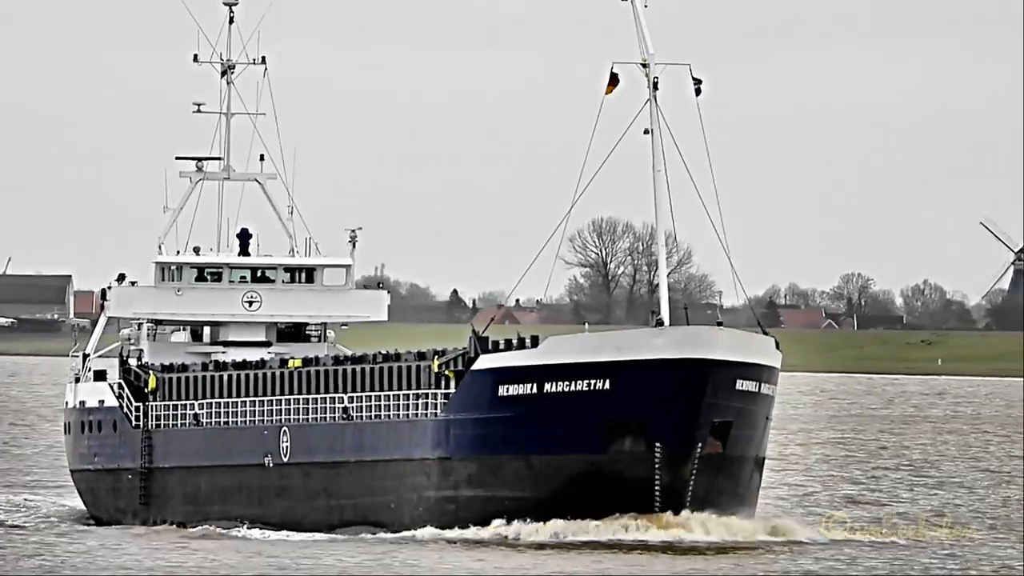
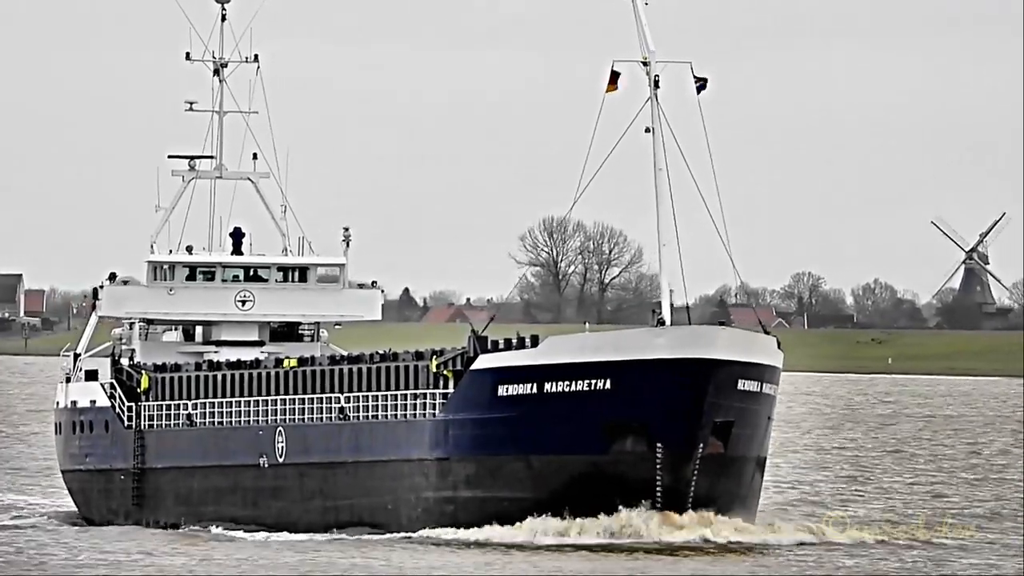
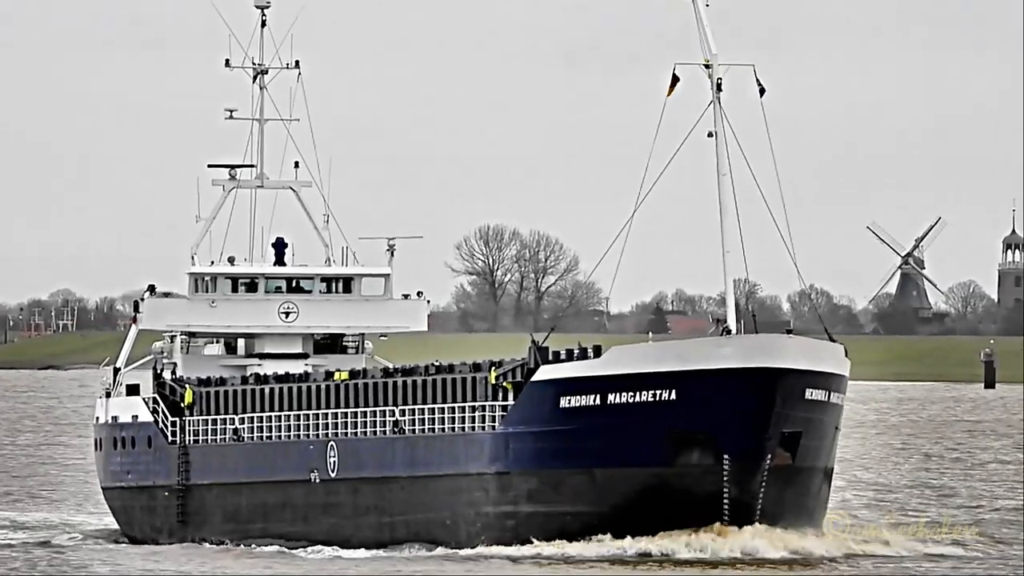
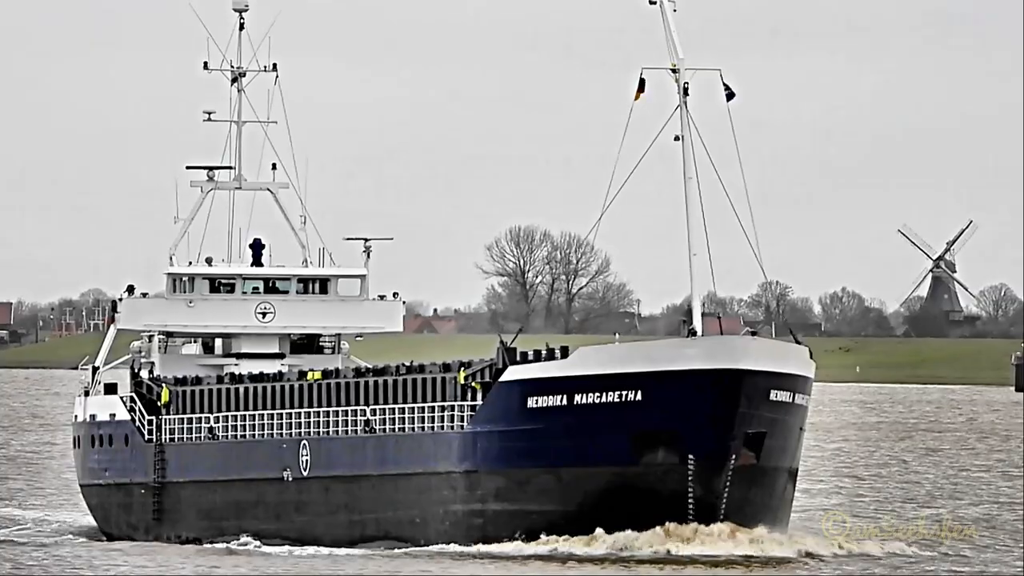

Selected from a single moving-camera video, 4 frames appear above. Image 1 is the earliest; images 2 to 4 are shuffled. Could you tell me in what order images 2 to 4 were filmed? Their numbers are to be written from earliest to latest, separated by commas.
2, 4, 3
